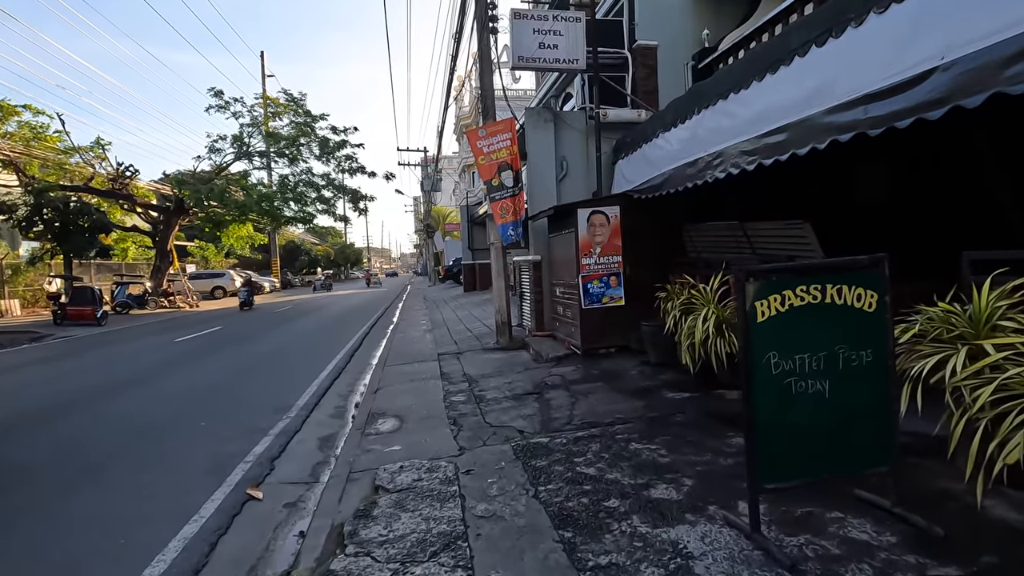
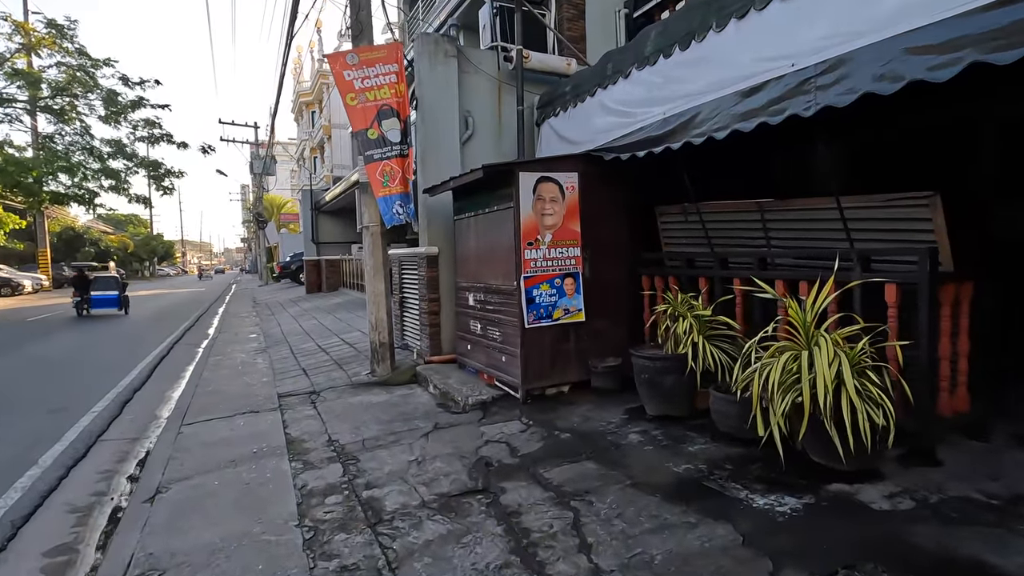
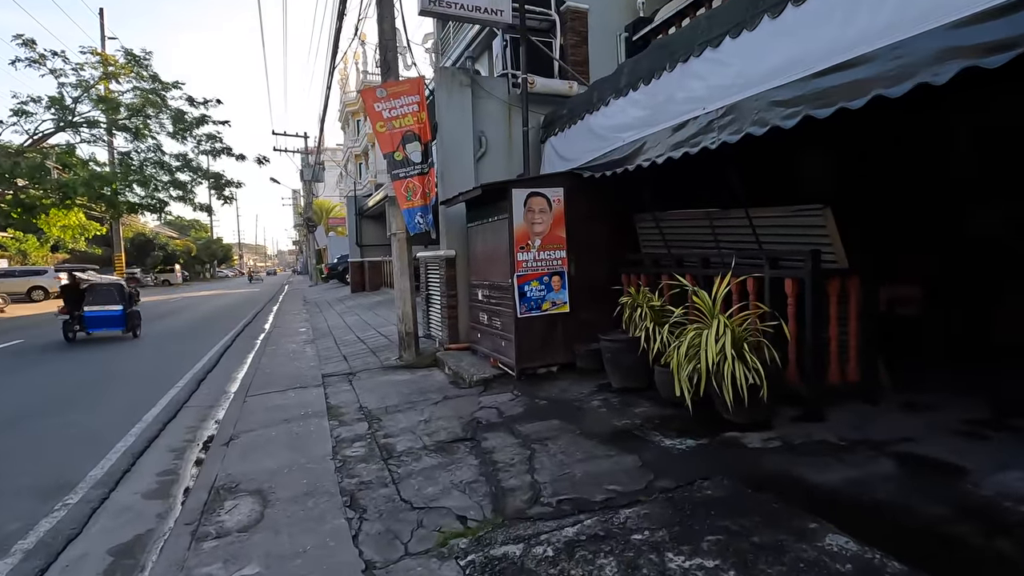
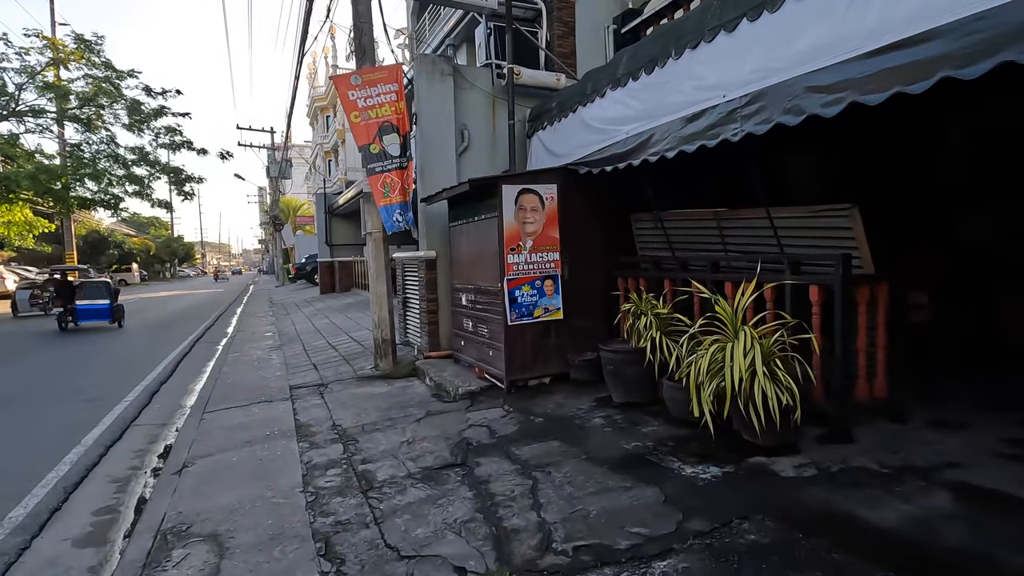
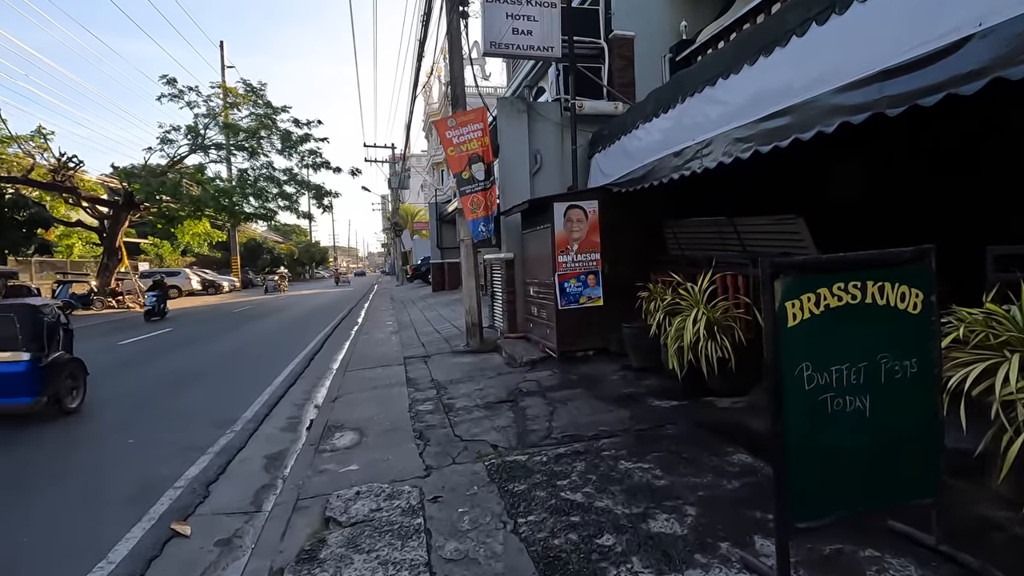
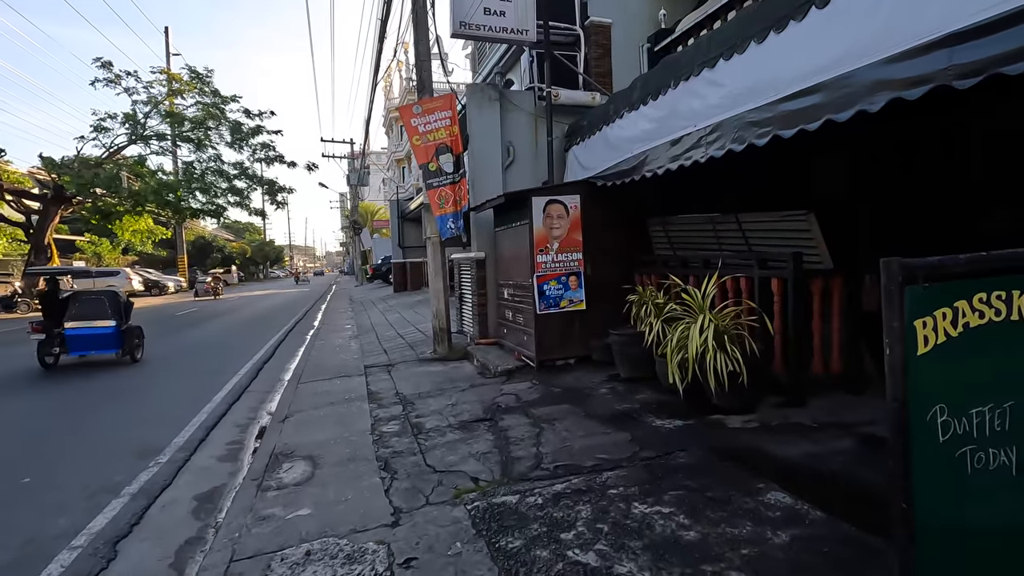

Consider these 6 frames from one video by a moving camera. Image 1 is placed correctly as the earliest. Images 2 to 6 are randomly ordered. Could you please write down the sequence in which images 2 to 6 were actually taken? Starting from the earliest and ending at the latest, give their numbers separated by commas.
5, 6, 3, 4, 2
